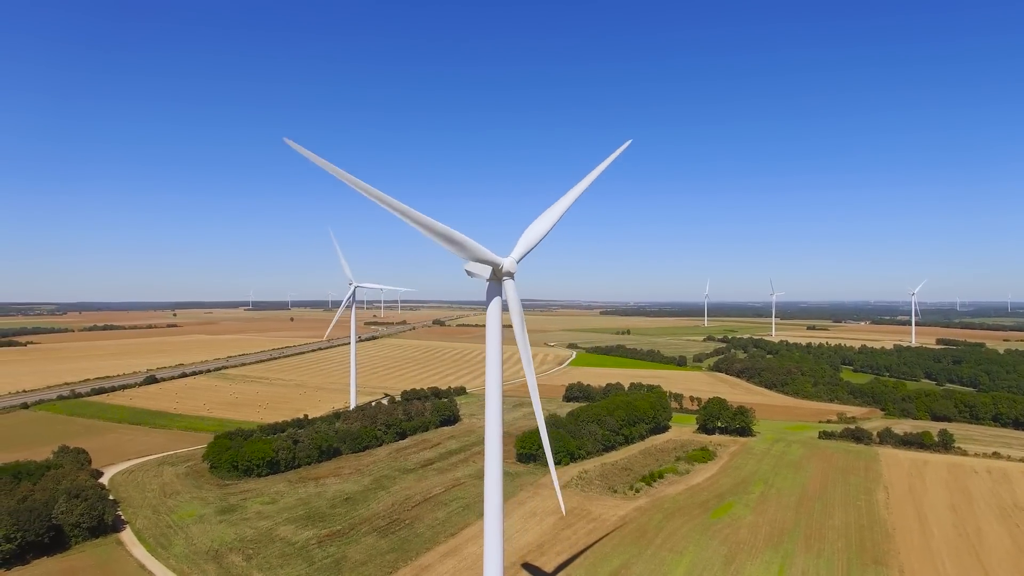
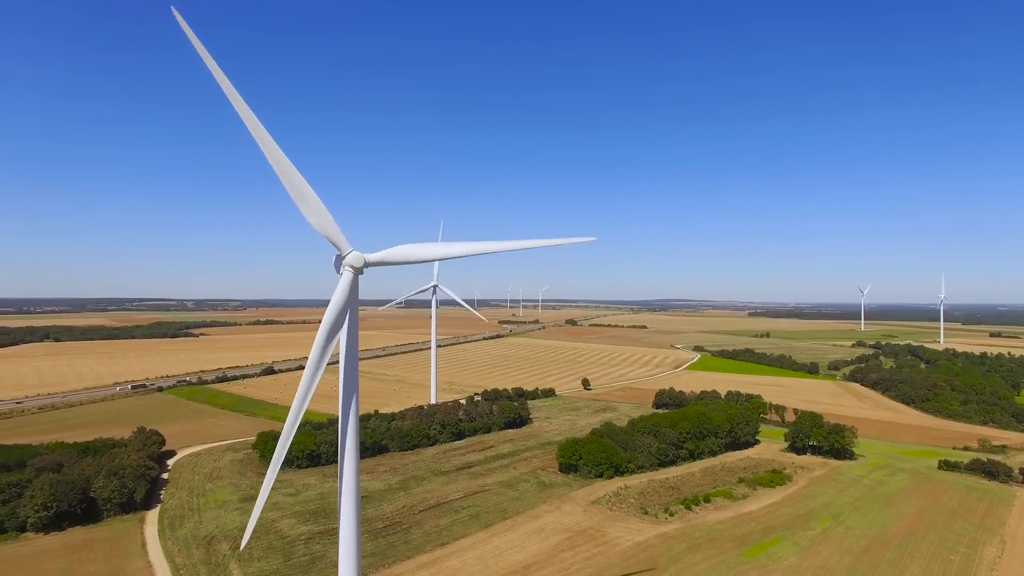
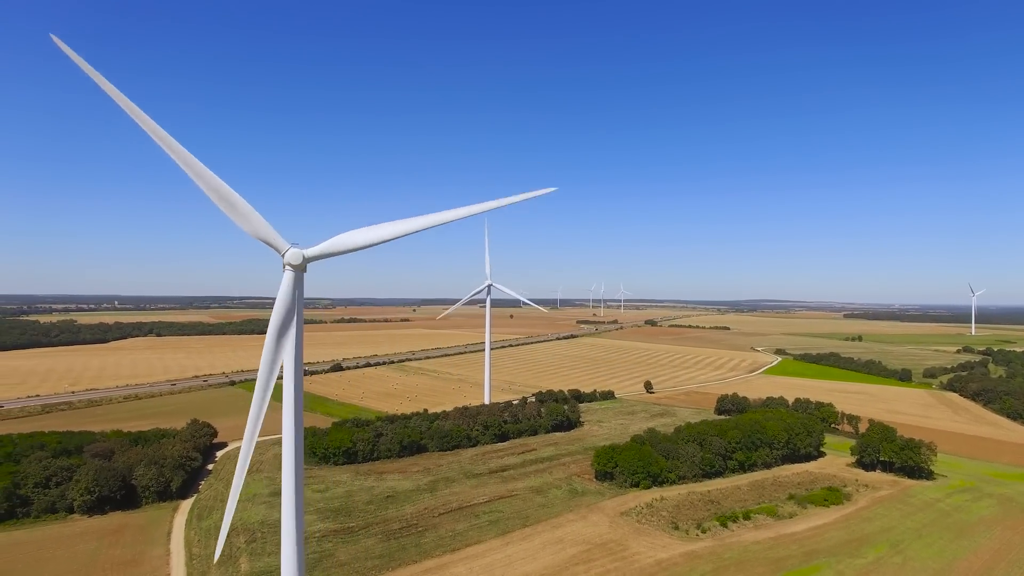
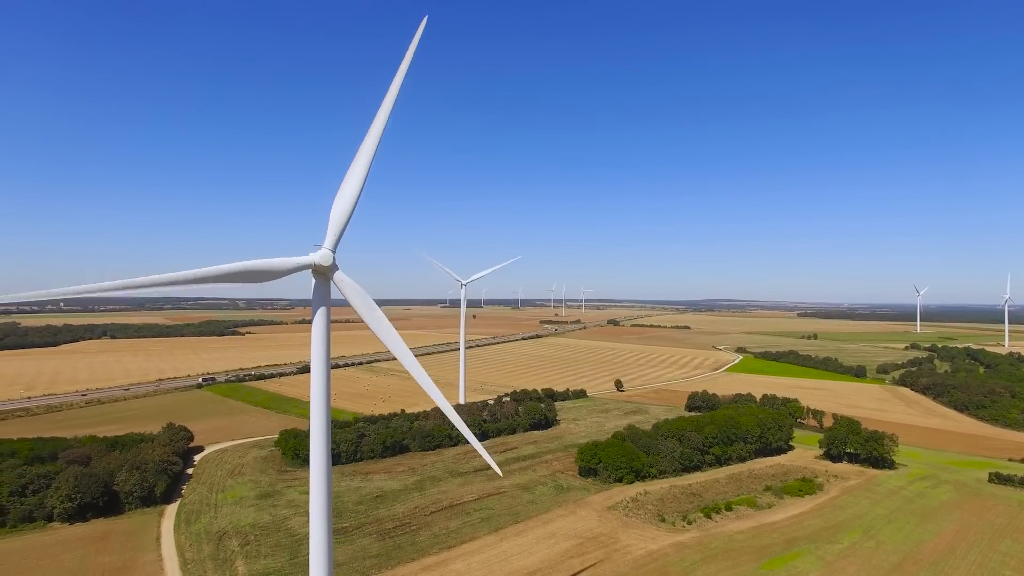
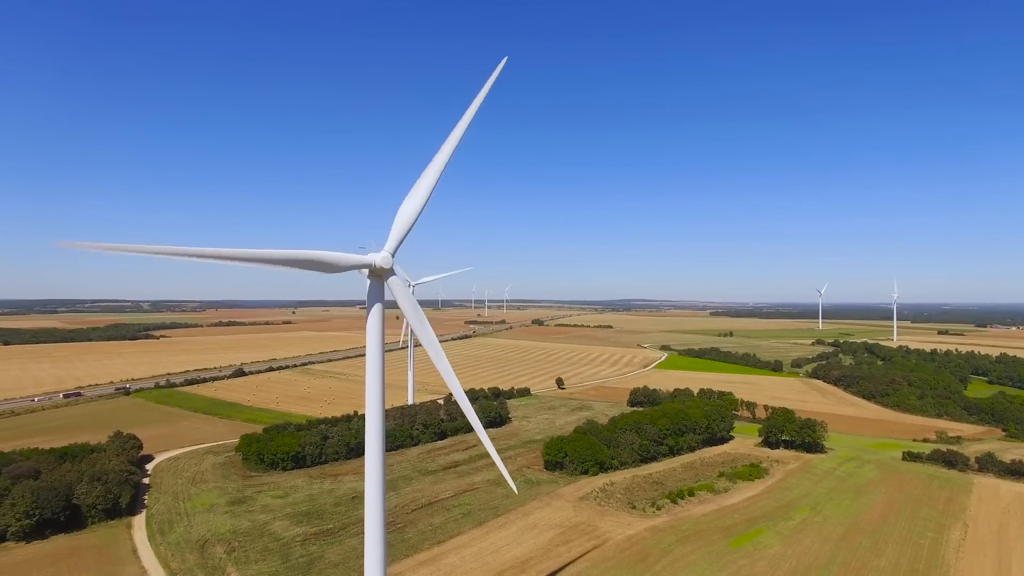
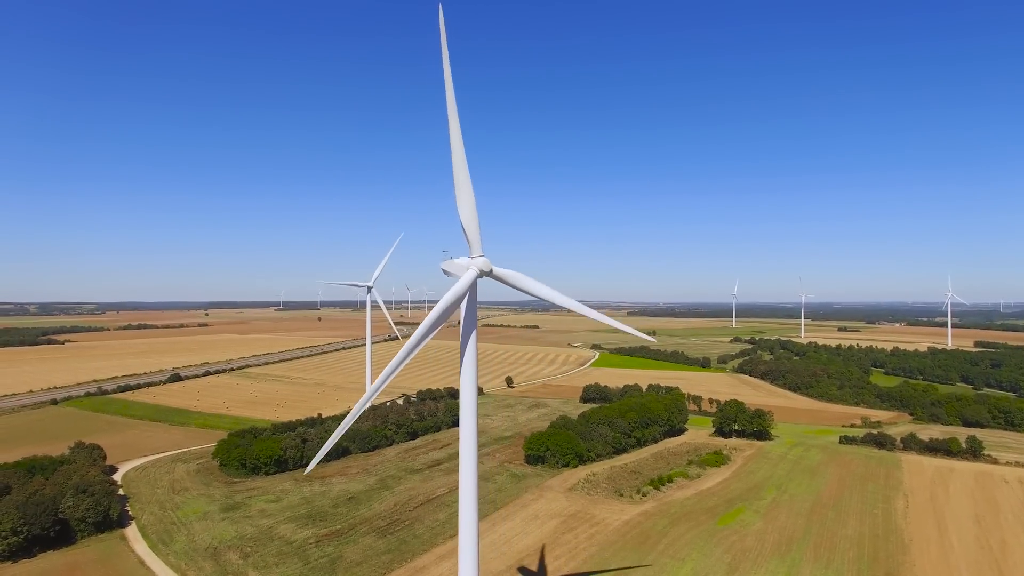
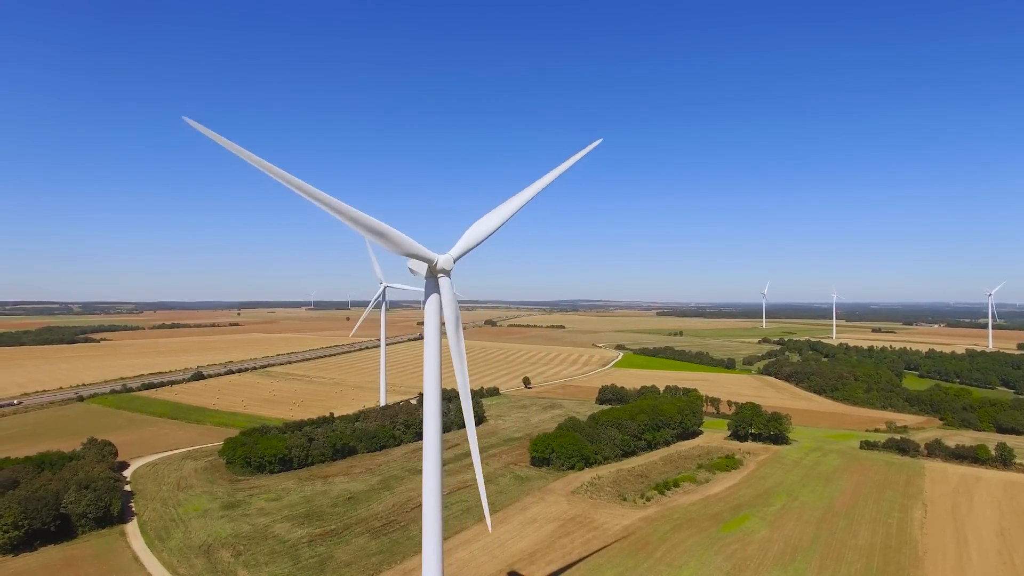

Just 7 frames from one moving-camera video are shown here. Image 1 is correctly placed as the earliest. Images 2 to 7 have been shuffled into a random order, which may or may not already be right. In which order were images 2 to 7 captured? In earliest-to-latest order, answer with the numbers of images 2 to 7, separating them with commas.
6, 7, 5, 2, 4, 3
